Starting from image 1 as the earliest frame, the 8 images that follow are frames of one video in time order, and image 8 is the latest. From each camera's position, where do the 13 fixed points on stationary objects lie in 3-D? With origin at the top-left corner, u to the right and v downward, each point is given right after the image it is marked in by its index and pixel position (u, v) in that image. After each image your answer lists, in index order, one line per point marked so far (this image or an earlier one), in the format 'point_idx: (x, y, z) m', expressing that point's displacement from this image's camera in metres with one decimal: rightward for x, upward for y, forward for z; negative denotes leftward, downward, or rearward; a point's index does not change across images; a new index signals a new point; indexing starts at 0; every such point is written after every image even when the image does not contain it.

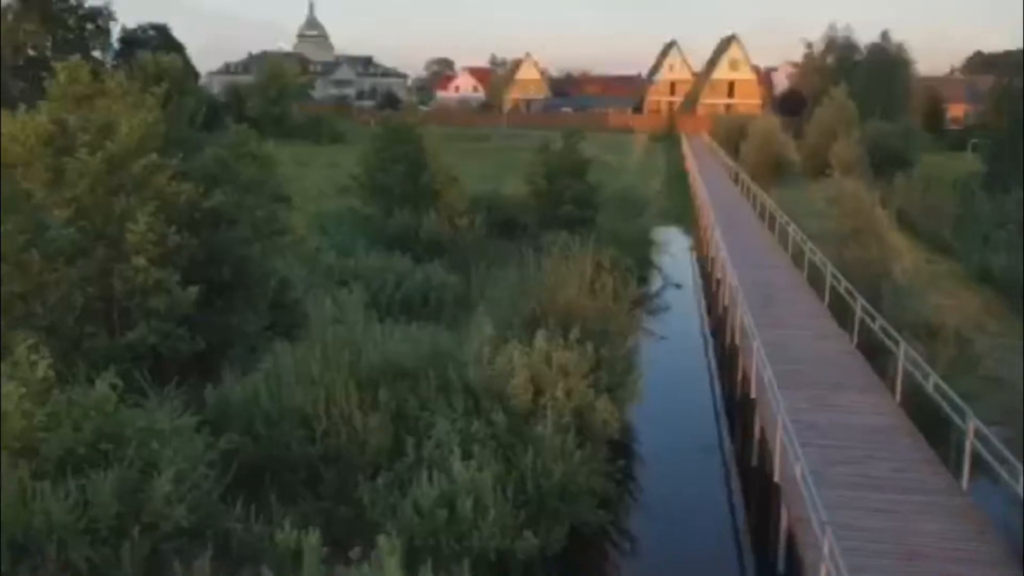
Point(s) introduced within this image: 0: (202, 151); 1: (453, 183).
0: (-2.1, +0.9, +5.4) m
1: (-0.4, +0.8, +7.3) m
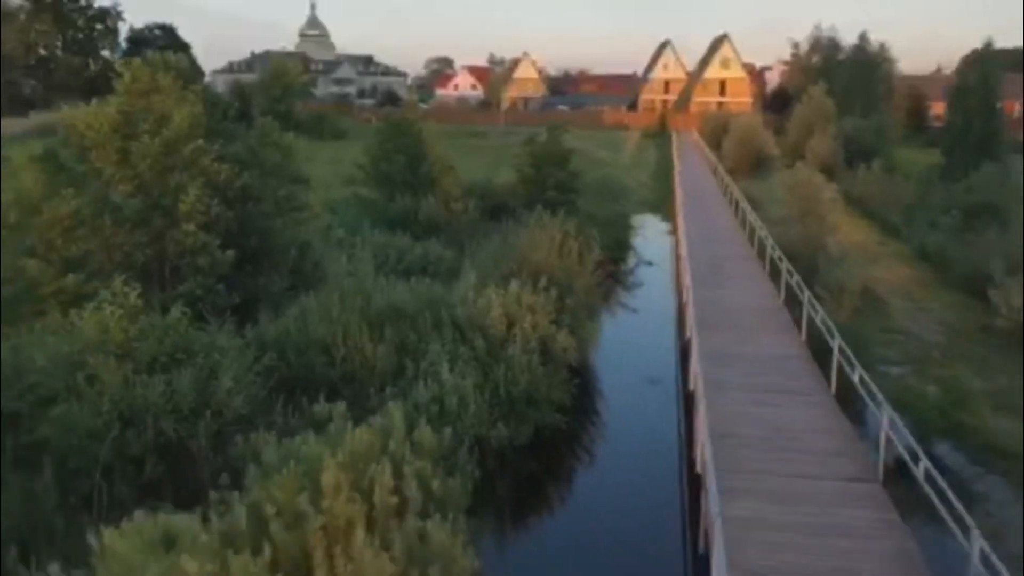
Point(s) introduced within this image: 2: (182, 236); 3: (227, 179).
0: (-2.2, +1.2, +6.5) m
1: (-0.6, +1.1, +8.4) m
2: (-2.4, +0.4, +6.0) m
3: (-2.2, +0.8, +6.2) m
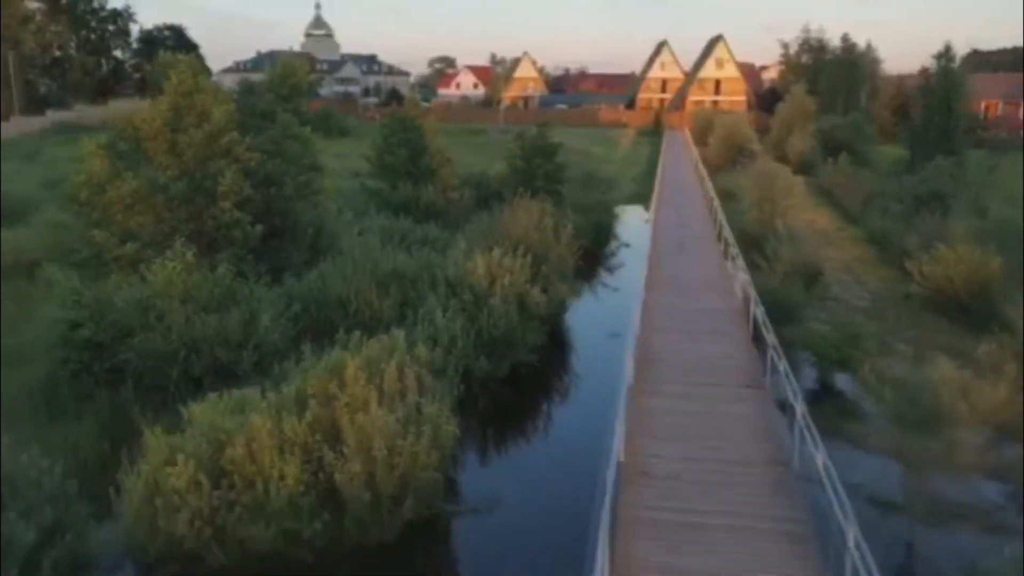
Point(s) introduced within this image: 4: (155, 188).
0: (-2.3, +1.4, +7.6) m
1: (-0.7, +1.4, +9.5) m
2: (-2.5, +0.6, +7.1) m
3: (-2.3, +1.1, +7.4) m
4: (-2.9, +0.8, +6.8) m
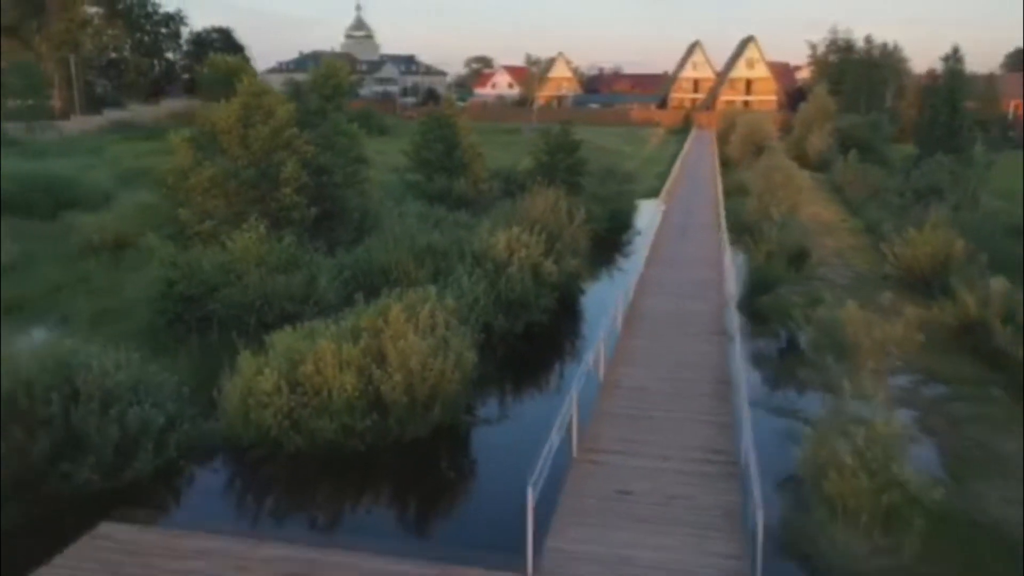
0: (-2.1, +1.7, +8.9) m
1: (-0.4, +1.6, +10.7) m
2: (-2.3, +0.9, +8.4) m
3: (-2.1, +1.4, +8.6) m
4: (-2.8, +1.1, +8.1) m
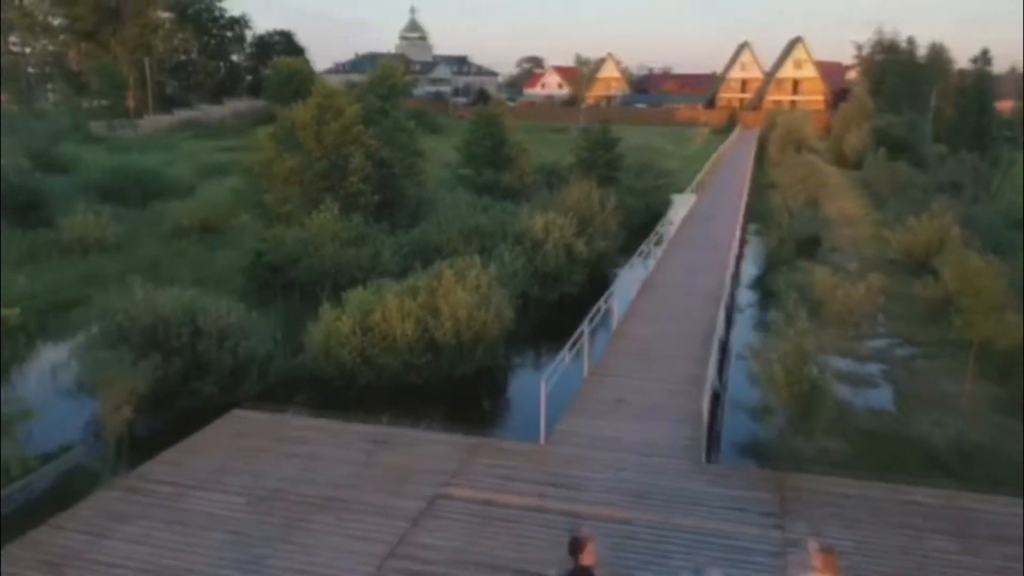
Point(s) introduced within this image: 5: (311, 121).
0: (-1.6, +2.0, +10.1) m
1: (+0.2, +1.9, +11.8) m
2: (-1.9, +1.2, +9.6) m
3: (-1.6, +1.6, +9.8) m
4: (-2.3, +1.4, +9.4) m
5: (-2.2, +1.9, +9.4) m
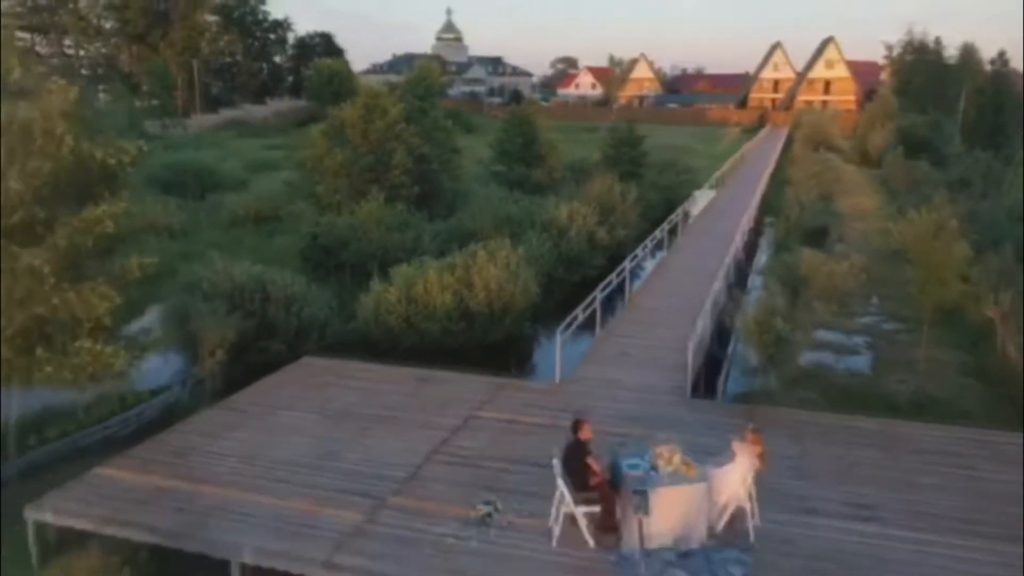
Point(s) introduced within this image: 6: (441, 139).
0: (-1.3, +2.2, +11.1) m
1: (+0.6, +2.1, +12.7) m
2: (-1.5, +1.4, +10.6) m
3: (-1.3, +1.8, +10.8) m
4: (-2.0, +1.6, +10.3) m
5: (-1.9, +2.1, +10.4) m
6: (-0.9, +1.9, +11.0) m
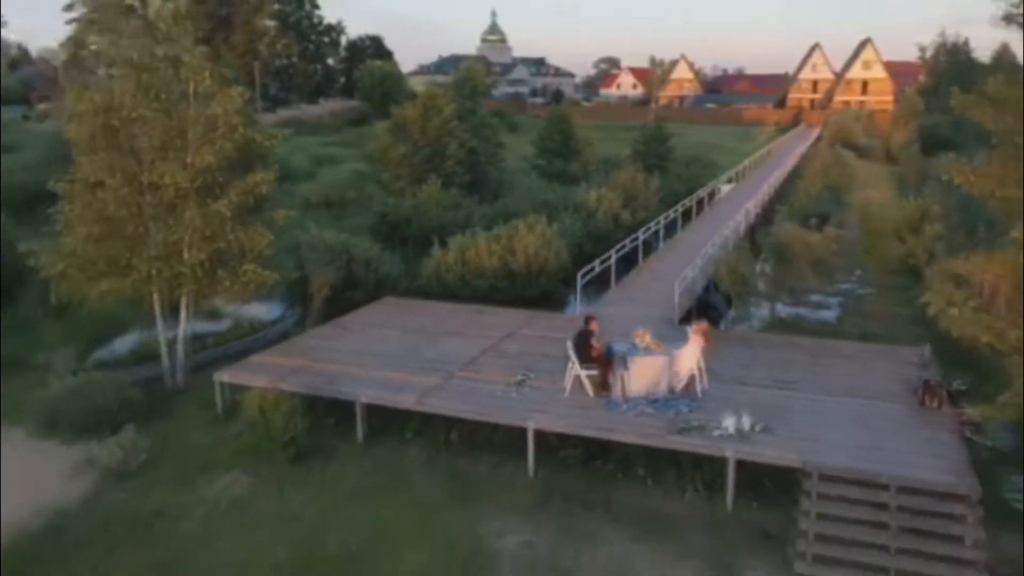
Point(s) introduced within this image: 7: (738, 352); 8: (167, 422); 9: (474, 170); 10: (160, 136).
0: (-0.7, +2.6, +12.7) m
1: (+1.3, +2.4, +14.3) m
2: (-1.0, +1.8, +12.2) m
3: (-0.7, +2.2, +12.4) m
4: (-1.5, +1.9, +12.1) m
5: (-1.3, +2.5, +12.1) m
6: (-0.4, +2.3, +12.6) m
7: (+1.5, -0.4, +5.4) m
8: (-2.1, -0.8, +5.1) m
9: (-0.5, +1.8, +12.6) m
10: (-2.2, +1.0, +5.3) m
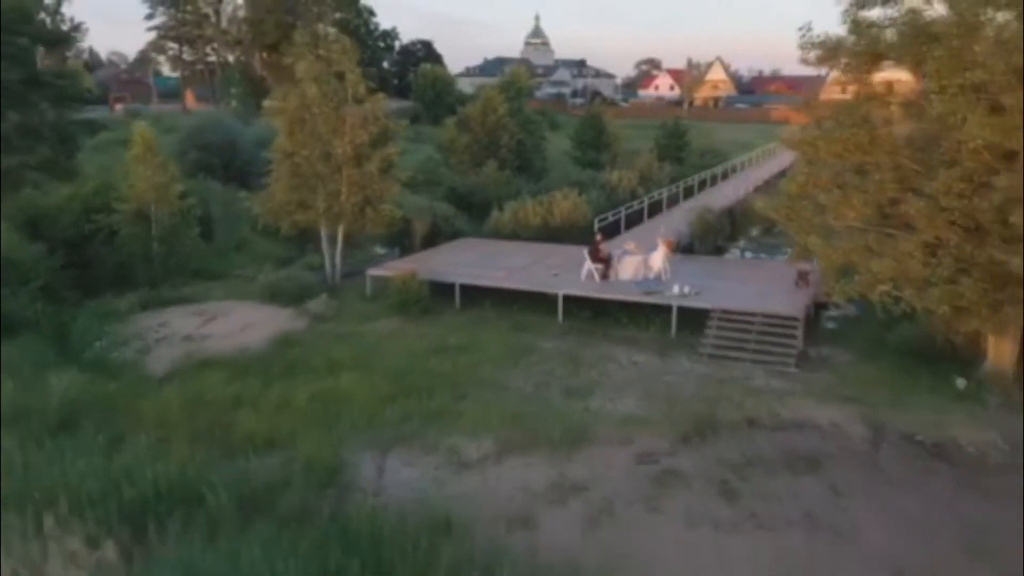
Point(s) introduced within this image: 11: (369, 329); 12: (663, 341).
0: (+0.1, +3.2, +15.8) m
1: (+2.1, +3.1, +17.3) m
2: (-0.2, +2.4, +15.4) m
3: (0.0, +2.9, +15.6) m
4: (-0.7, +2.6, +15.2) m
5: (-0.6, +3.2, +15.2) m
6: (+0.4, +3.0, +15.7) m
7: (+1.8, +0.3, +8.4) m
8: (-1.7, -0.1, +8.3) m
9: (+0.2, +2.5, +15.7) m
10: (-1.8, +1.7, +8.5) m
11: (-1.3, -0.4, +7.3) m
12: (+1.3, -0.4, +7.0) m
